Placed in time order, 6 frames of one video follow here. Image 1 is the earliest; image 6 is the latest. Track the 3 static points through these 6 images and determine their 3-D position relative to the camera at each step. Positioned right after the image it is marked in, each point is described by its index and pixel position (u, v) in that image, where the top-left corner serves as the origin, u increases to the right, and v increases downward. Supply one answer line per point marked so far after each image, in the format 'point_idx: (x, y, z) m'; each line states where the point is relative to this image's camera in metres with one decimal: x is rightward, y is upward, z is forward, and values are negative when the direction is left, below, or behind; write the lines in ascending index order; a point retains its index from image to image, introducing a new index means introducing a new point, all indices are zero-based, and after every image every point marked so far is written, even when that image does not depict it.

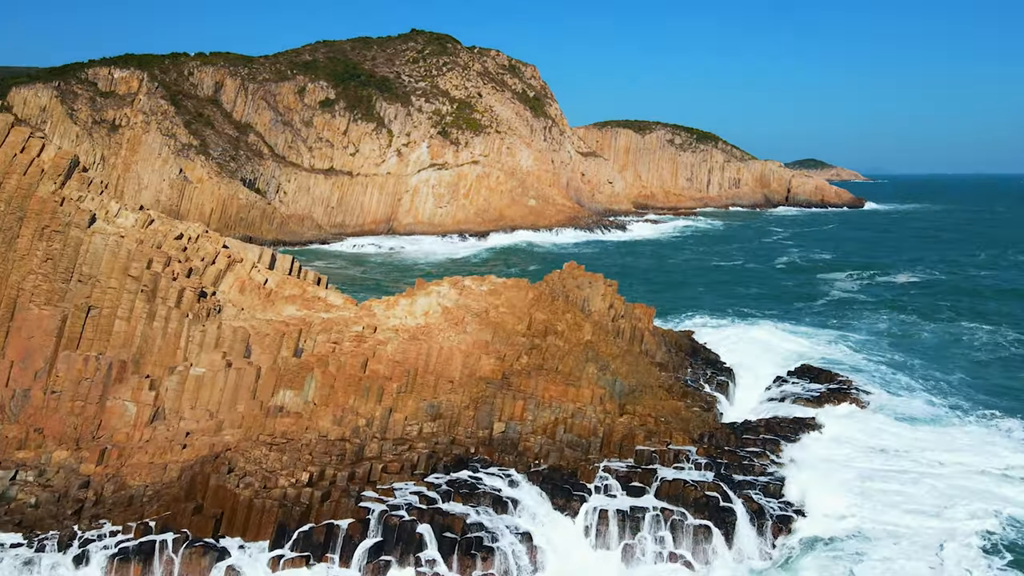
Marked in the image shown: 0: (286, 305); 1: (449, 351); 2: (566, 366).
0: (-3.2, -0.2, +17.1) m
1: (-0.9, -0.9, +16.6) m
2: (+0.8, -1.1, +16.9) m
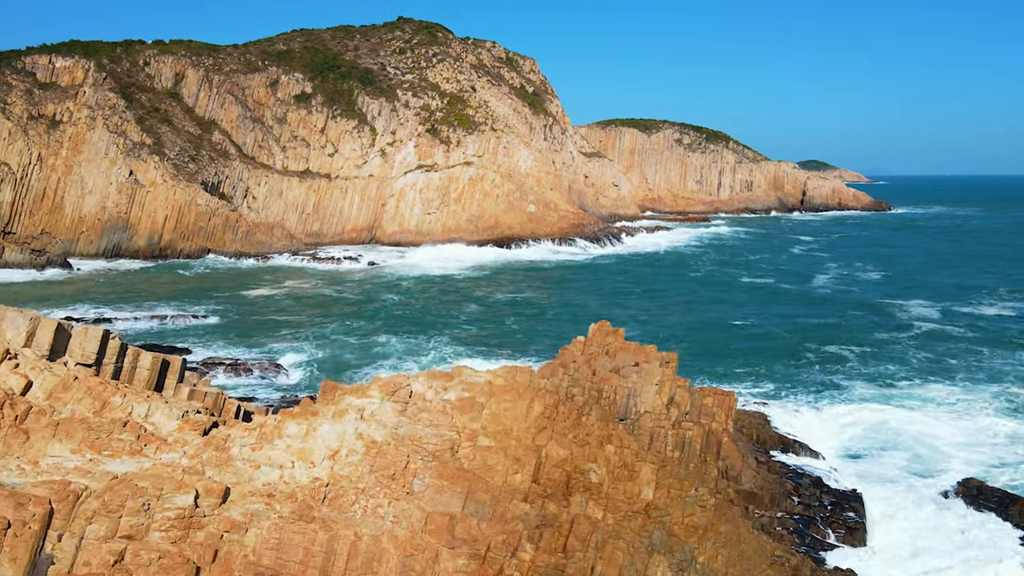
0: (-3.3, -1.1, +8.6) m
1: (-0.9, -1.7, +8.0) m
2: (+0.7, -1.9, +8.4) m
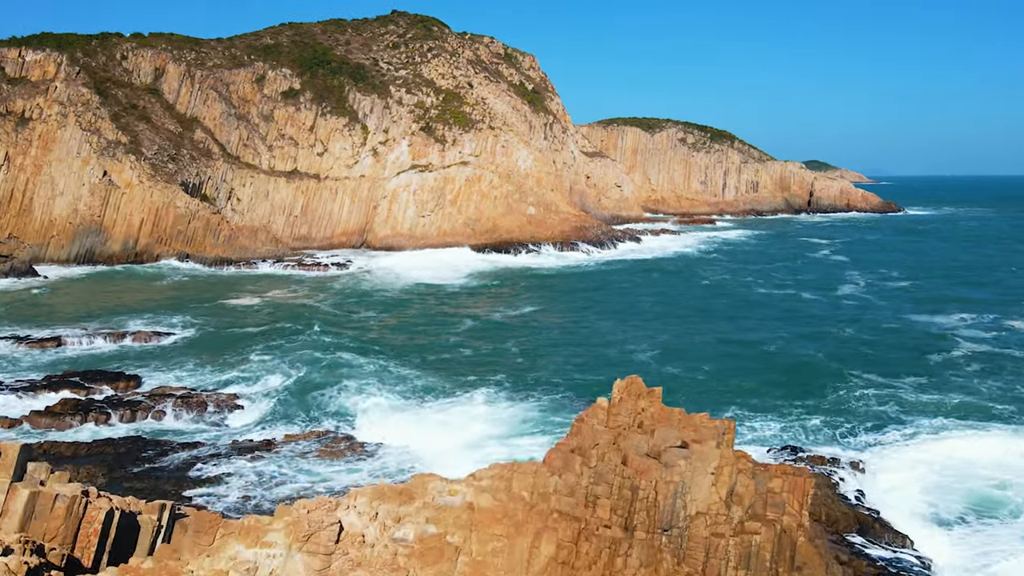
0: (-3.3, -1.4, +4.9) m
1: (-1.0, -2.0, +4.4) m
2: (+0.7, -2.3, +4.7) m
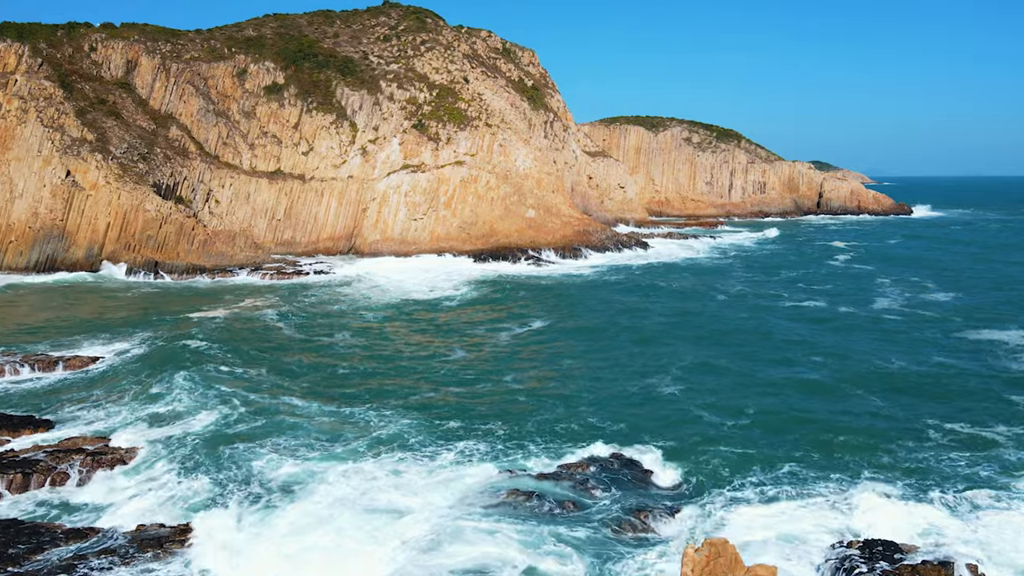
0: (-3.3, -1.8, +0.5) m
1: (-1.0, -2.5, -0.1) m
2: (+0.6, -2.7, +0.3) m
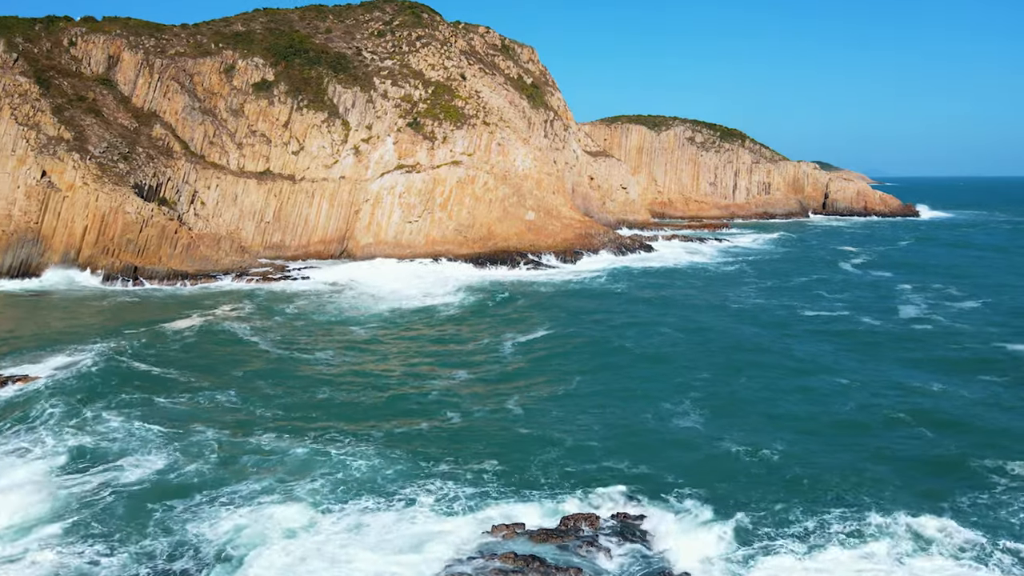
0: (-3.4, -2.1, -2.1) m
1: (-1.0, -2.7, -2.7) m
2: (+0.6, -2.9, -2.3) m
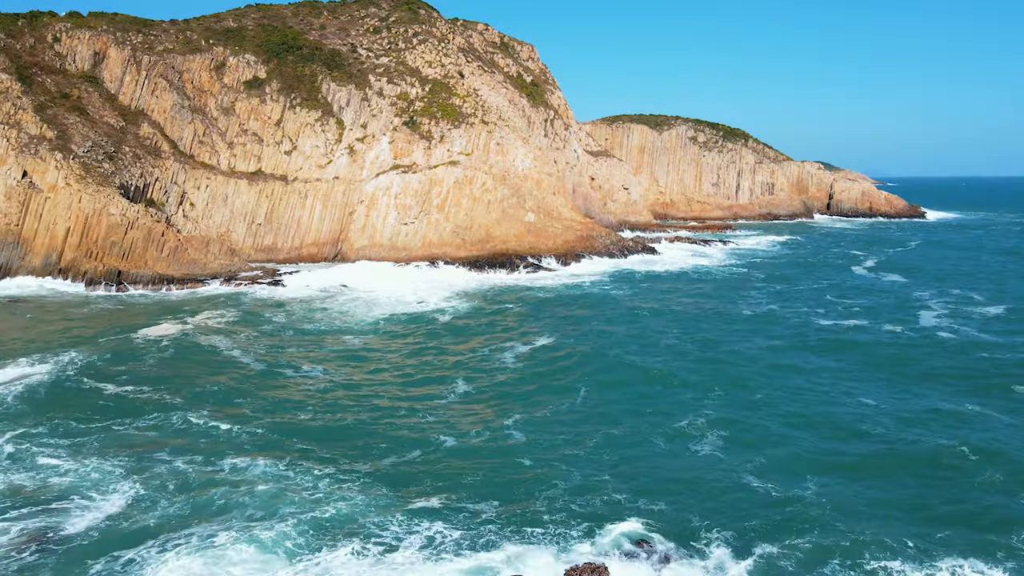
0: (-3.4, -2.3, -4.0) m
1: (-1.0, -2.9, -4.5) m
2: (+0.6, -3.1, -4.2) m
